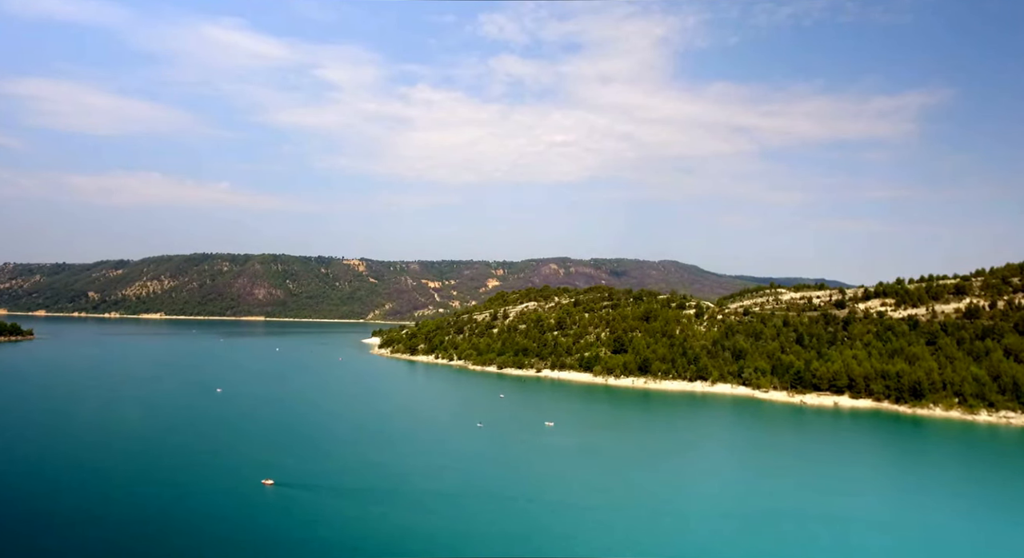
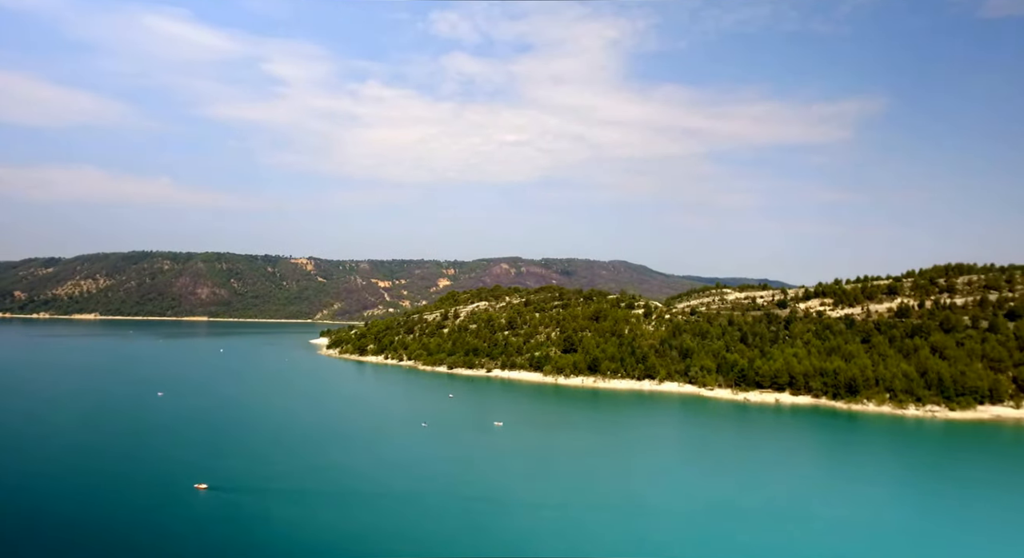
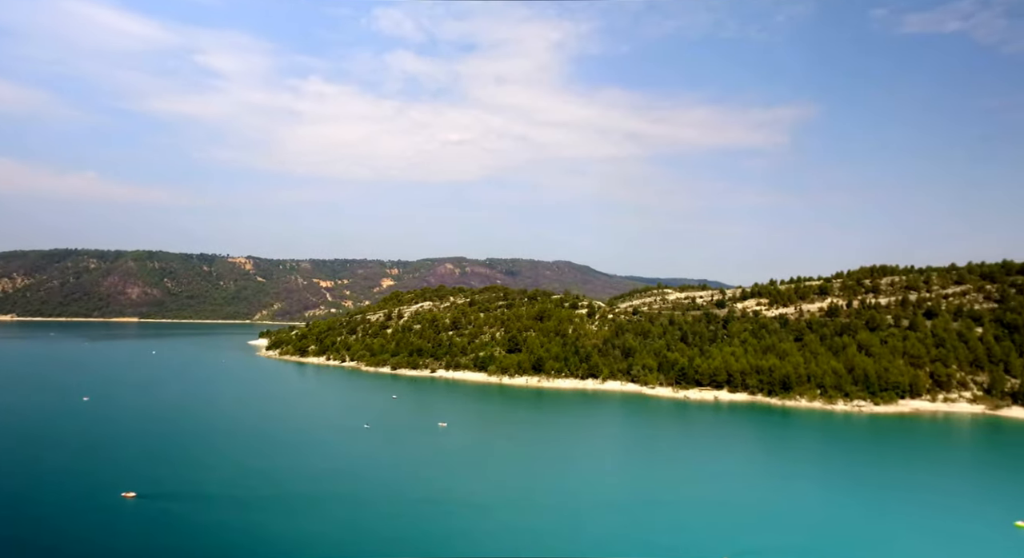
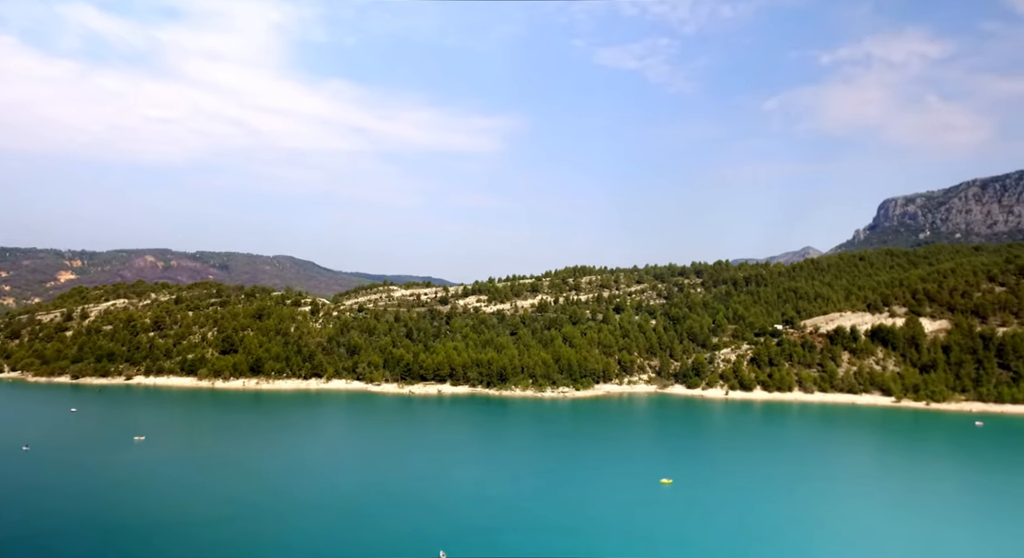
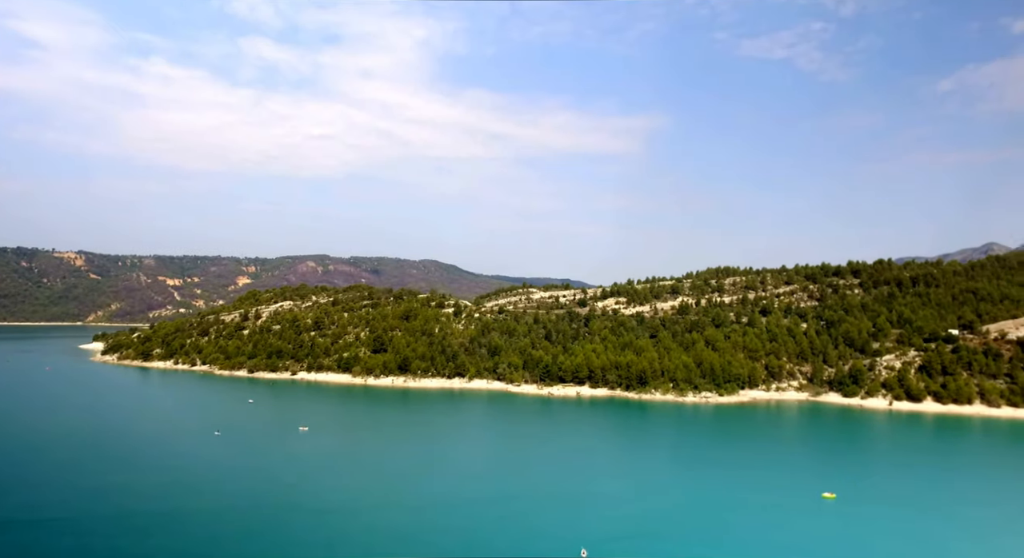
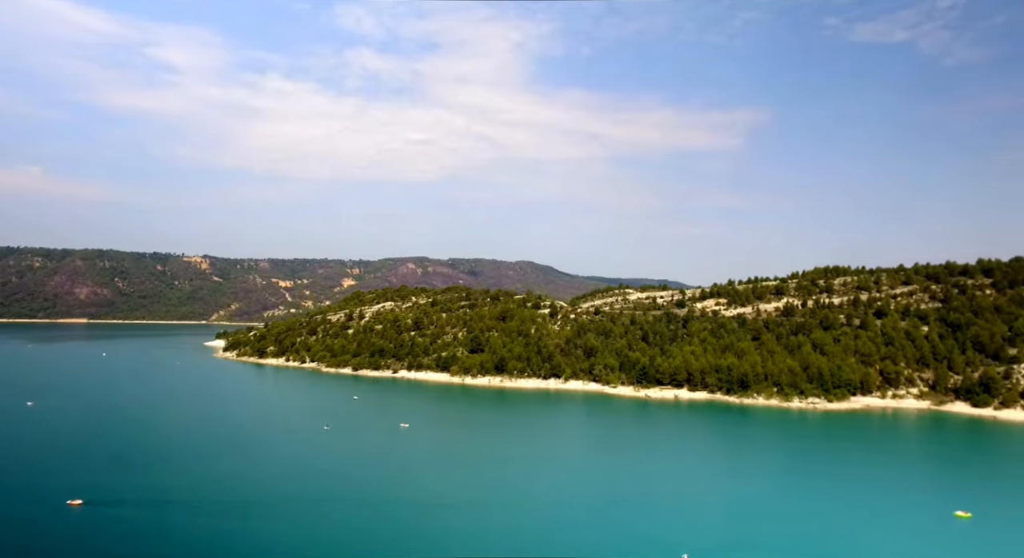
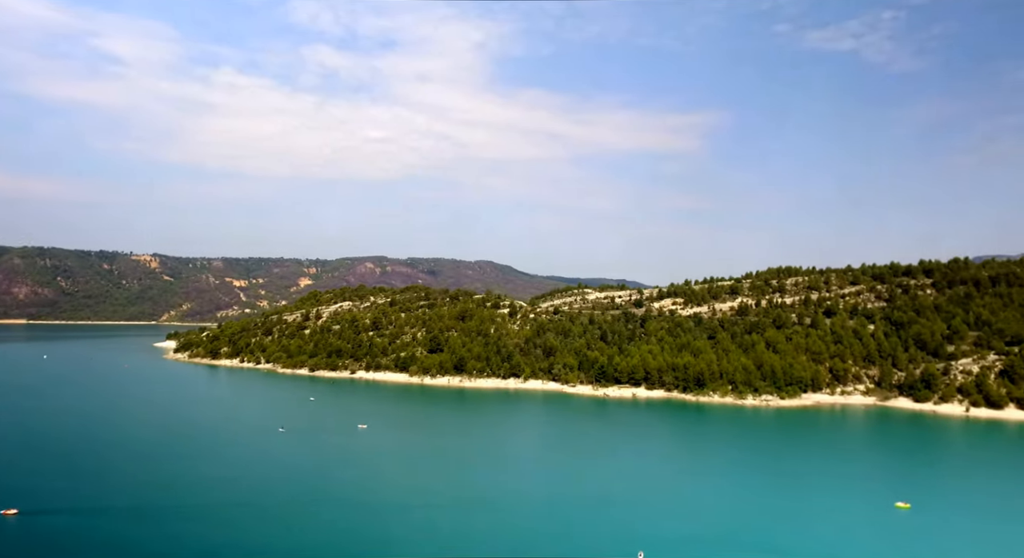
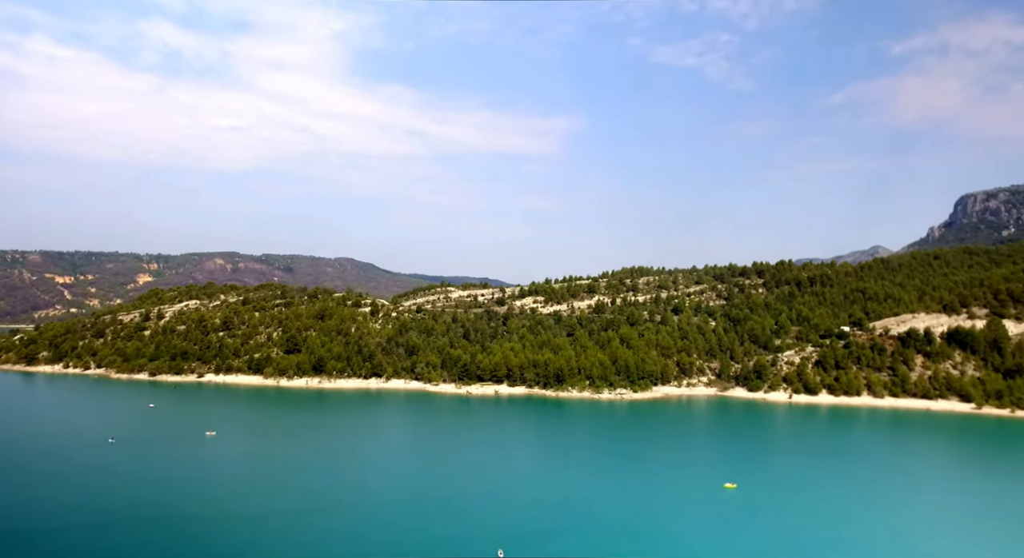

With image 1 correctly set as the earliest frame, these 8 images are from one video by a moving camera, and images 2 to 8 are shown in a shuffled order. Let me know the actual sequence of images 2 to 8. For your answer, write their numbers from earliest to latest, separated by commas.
2, 3, 6, 7, 5, 8, 4
